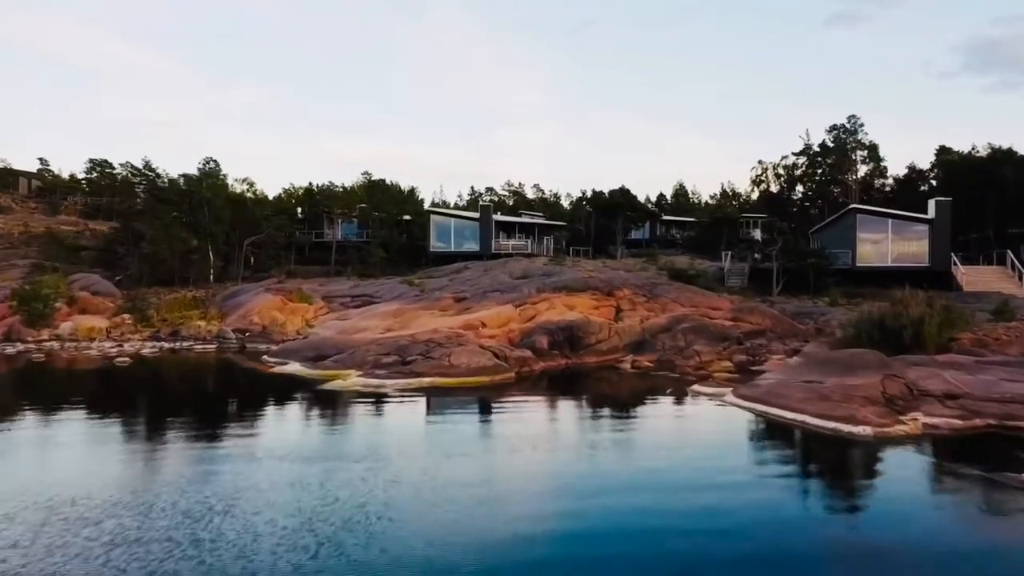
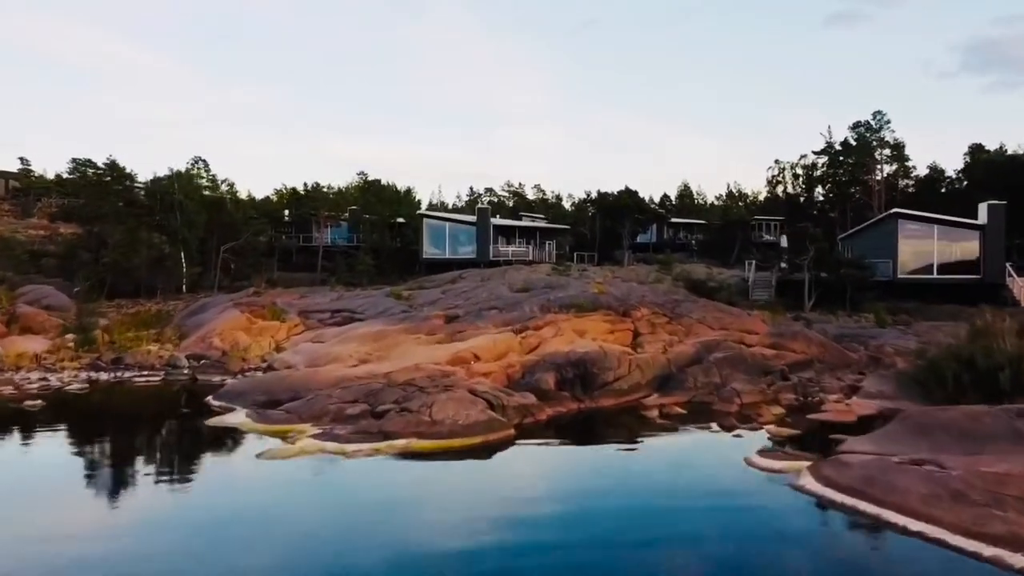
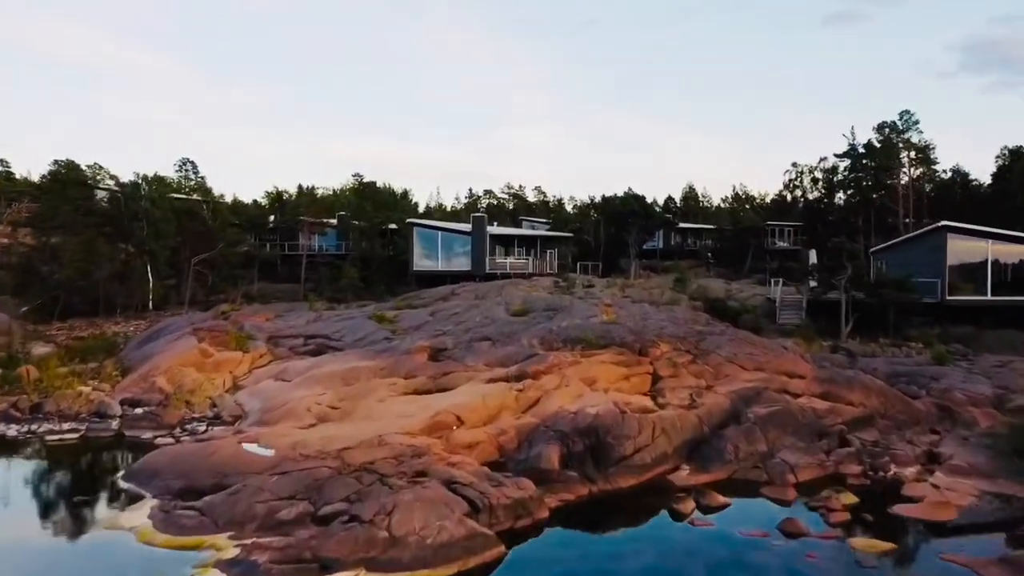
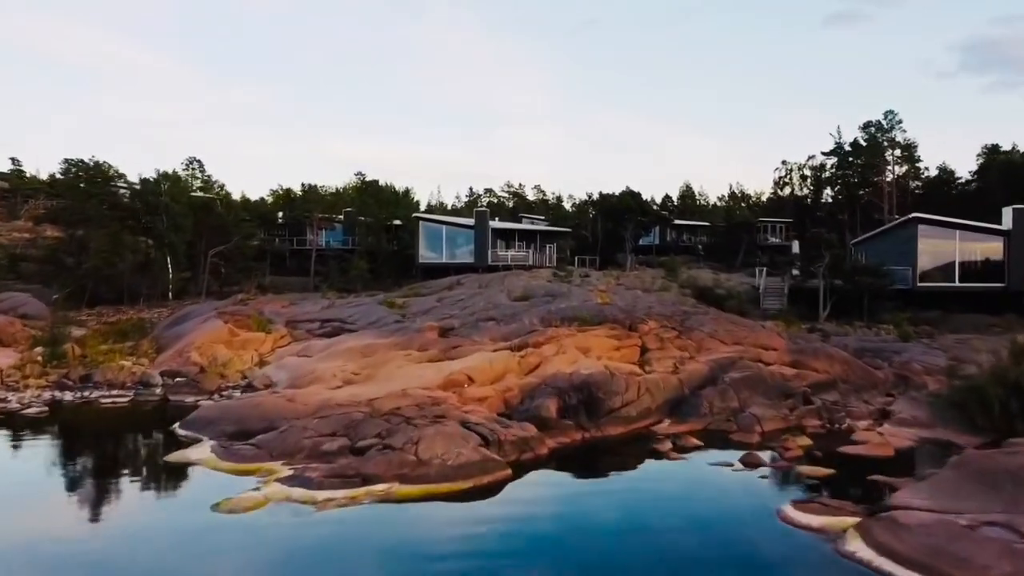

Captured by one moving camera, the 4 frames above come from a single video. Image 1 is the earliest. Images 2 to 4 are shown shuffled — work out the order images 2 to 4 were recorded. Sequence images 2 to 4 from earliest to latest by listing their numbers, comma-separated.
2, 4, 3
